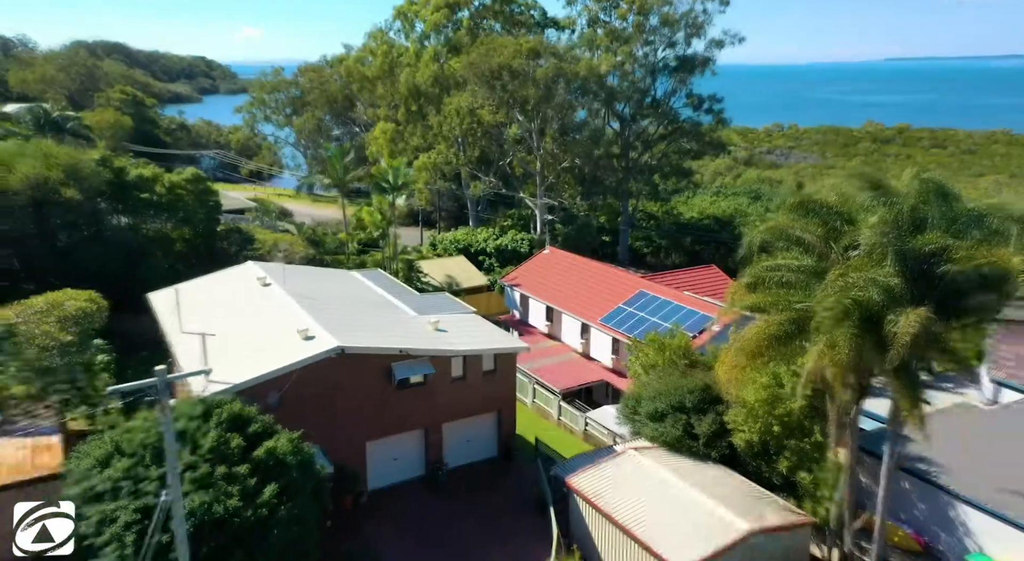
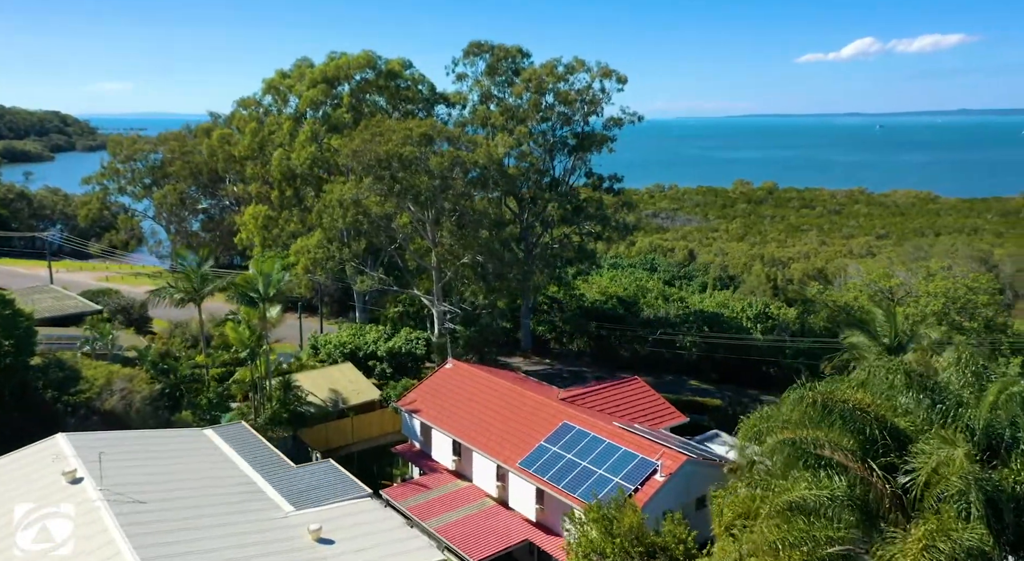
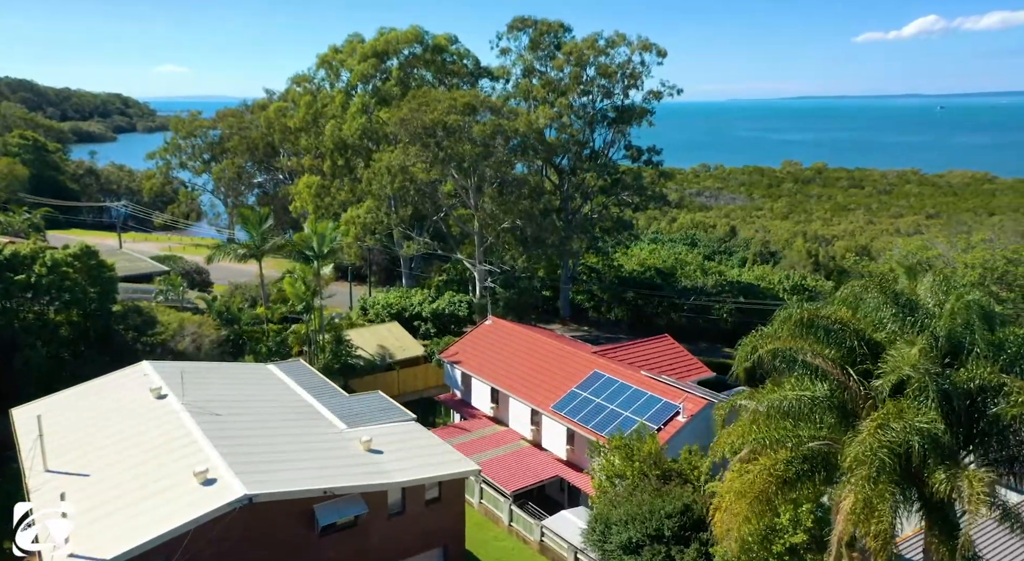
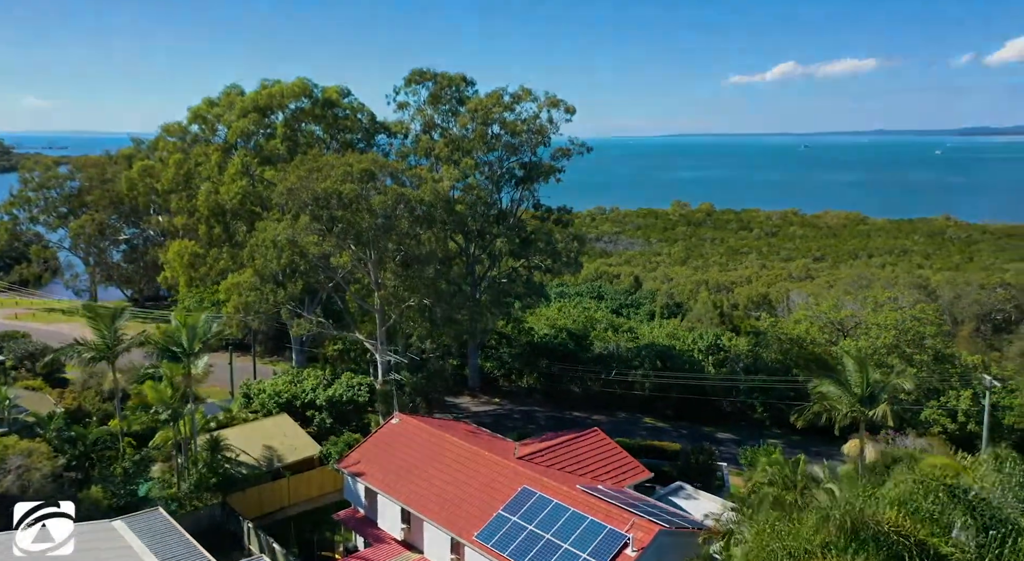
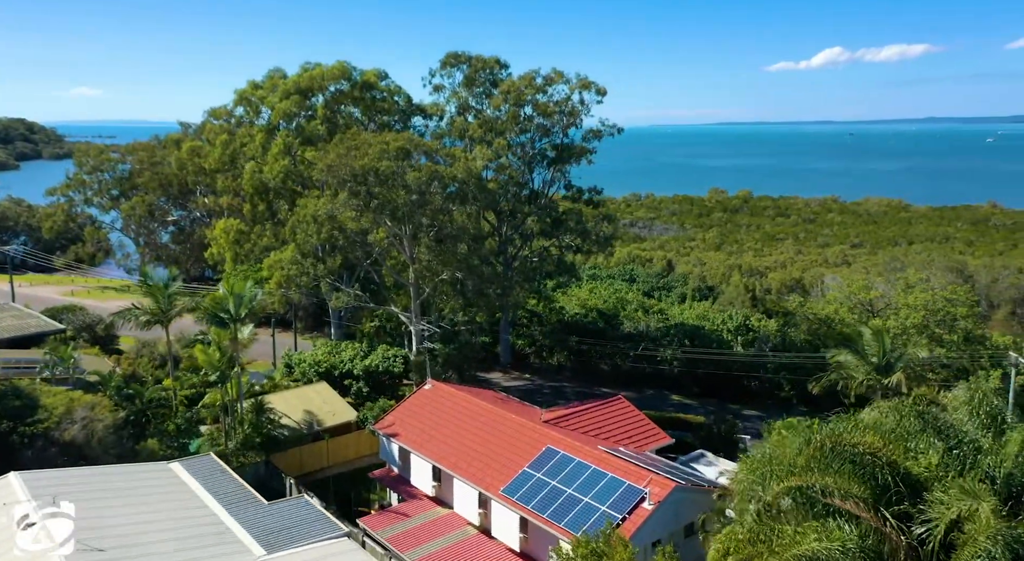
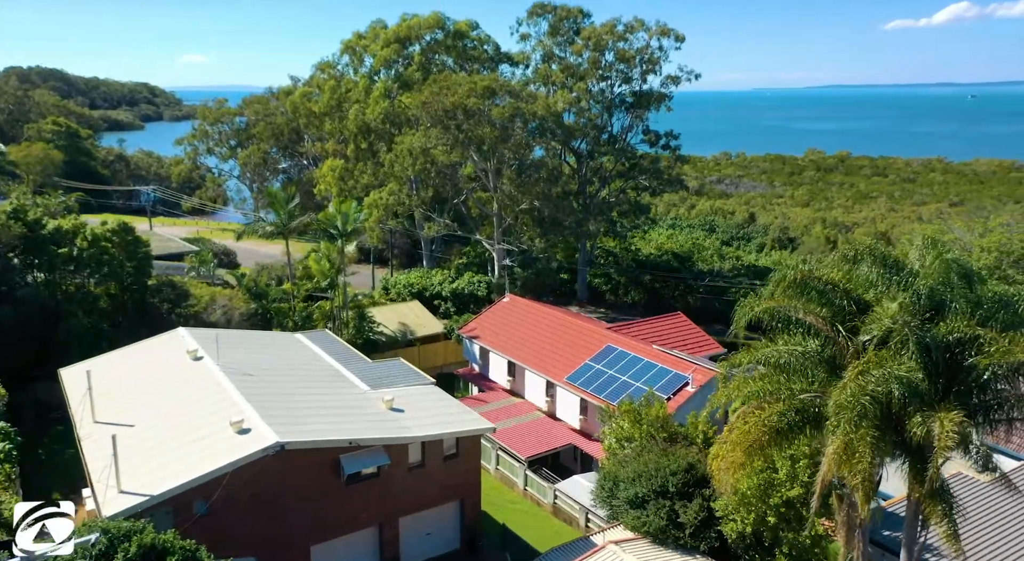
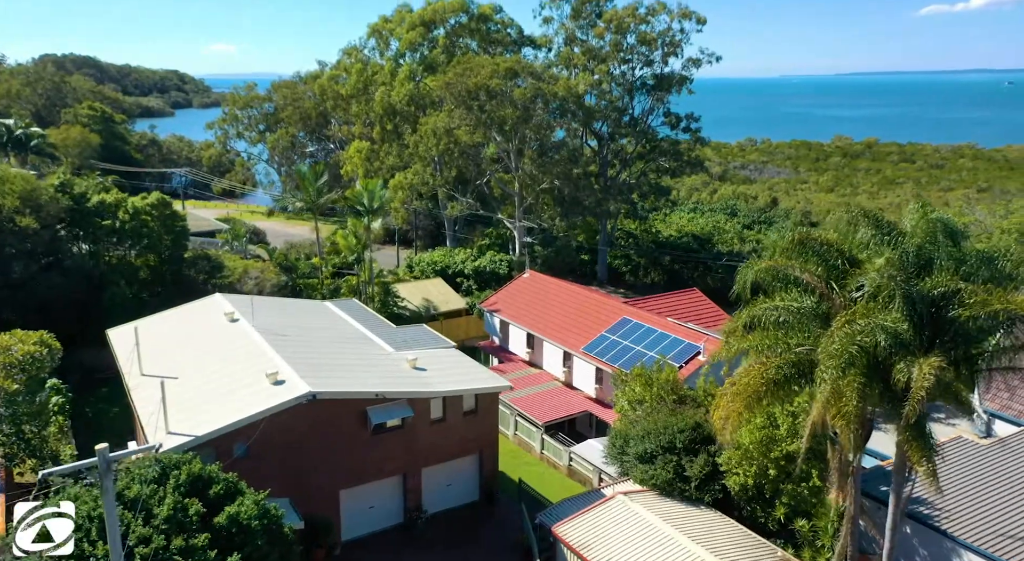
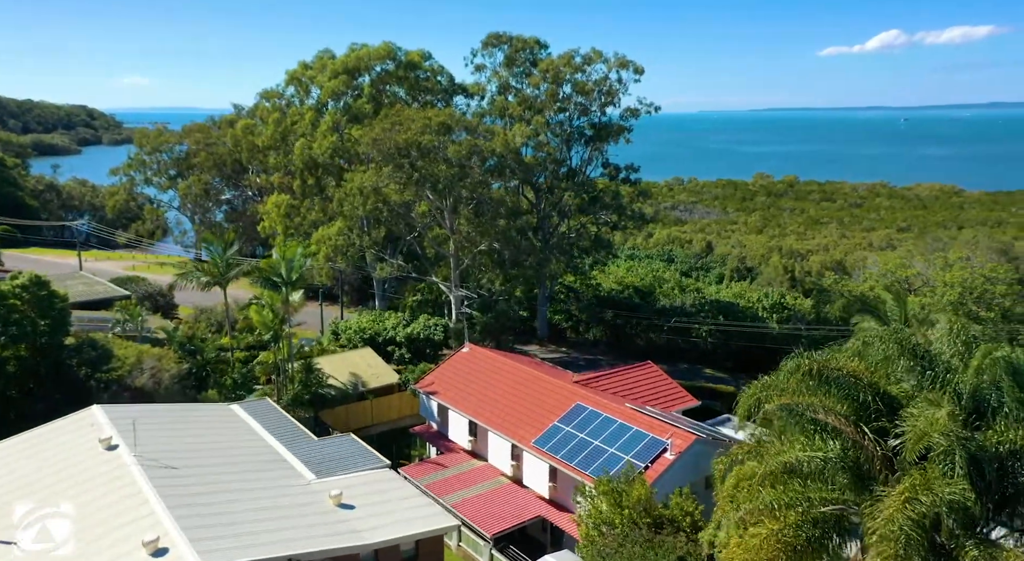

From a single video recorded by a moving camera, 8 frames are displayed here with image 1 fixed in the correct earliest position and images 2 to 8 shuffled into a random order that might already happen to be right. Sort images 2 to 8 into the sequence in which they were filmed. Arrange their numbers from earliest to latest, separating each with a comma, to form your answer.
7, 6, 3, 8, 2, 5, 4
